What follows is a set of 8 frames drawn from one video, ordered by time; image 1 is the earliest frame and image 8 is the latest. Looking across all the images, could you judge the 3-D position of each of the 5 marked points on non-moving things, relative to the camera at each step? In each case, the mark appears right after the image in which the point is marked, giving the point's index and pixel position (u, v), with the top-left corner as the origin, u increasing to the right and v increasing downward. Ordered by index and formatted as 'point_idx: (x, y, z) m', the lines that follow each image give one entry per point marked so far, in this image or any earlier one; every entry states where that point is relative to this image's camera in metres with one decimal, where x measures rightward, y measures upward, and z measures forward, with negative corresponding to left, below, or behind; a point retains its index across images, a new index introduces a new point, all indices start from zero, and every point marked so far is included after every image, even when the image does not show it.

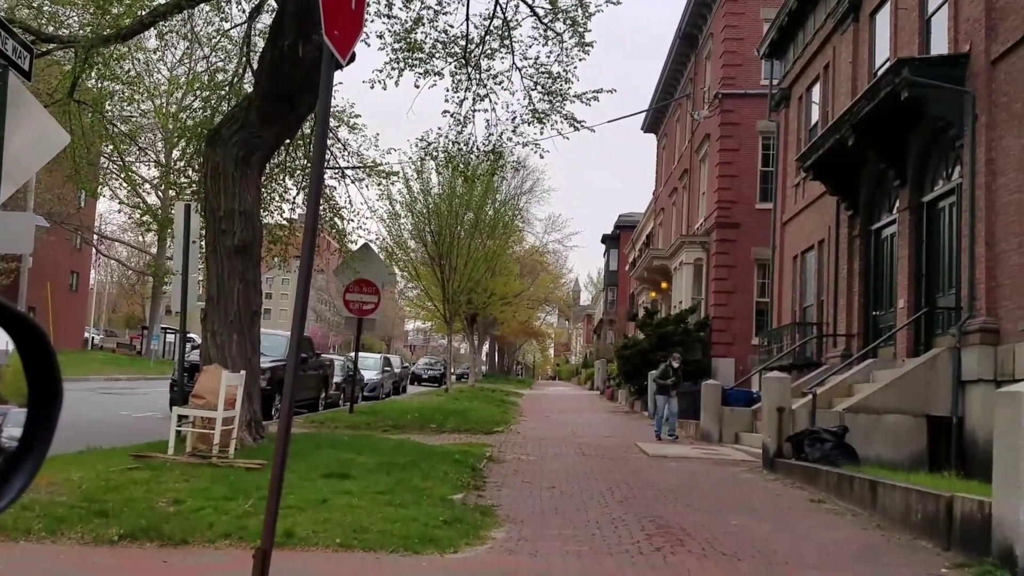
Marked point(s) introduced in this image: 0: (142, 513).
0: (-2.5, -1.5, +6.0) m
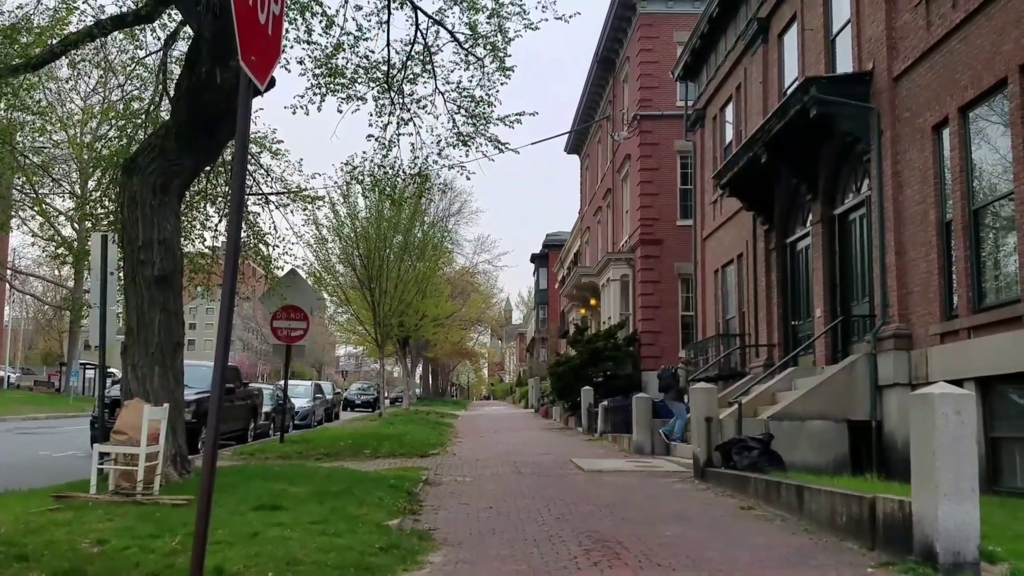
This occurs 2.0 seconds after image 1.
0: (-2.9, -1.7, +5.8) m
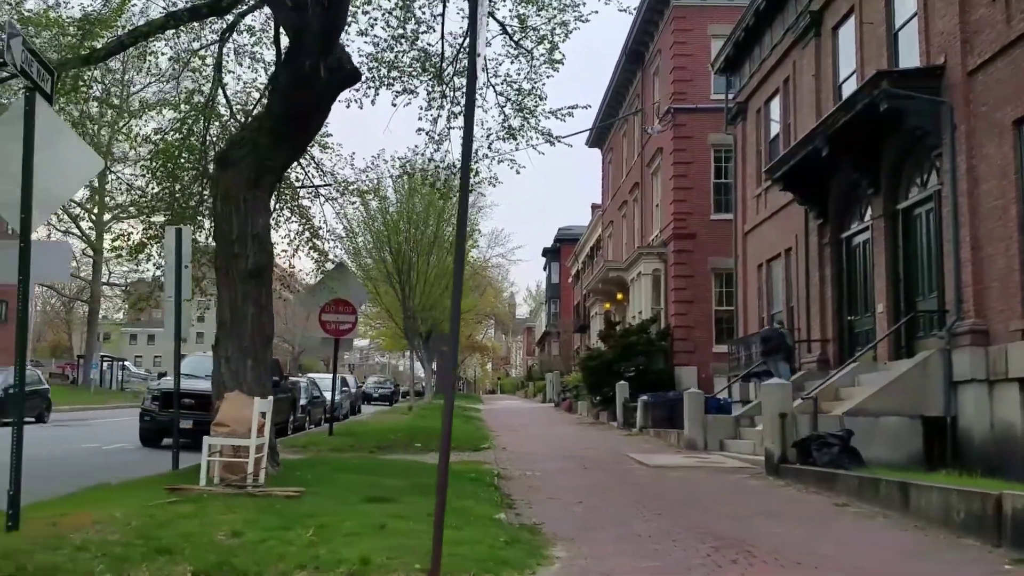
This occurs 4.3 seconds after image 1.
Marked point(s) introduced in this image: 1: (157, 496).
0: (-2.0, -1.7, +5.9) m
1: (-2.9, -1.7, +7.4) m
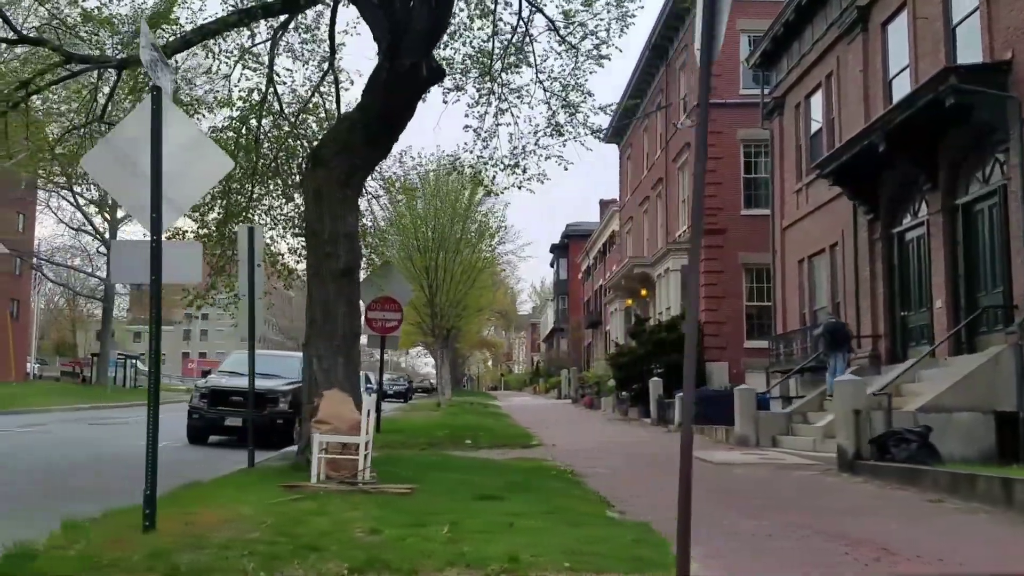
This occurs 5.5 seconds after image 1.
0: (-1.1, -1.7, +5.9) m
1: (-1.9, -1.7, +7.5) m
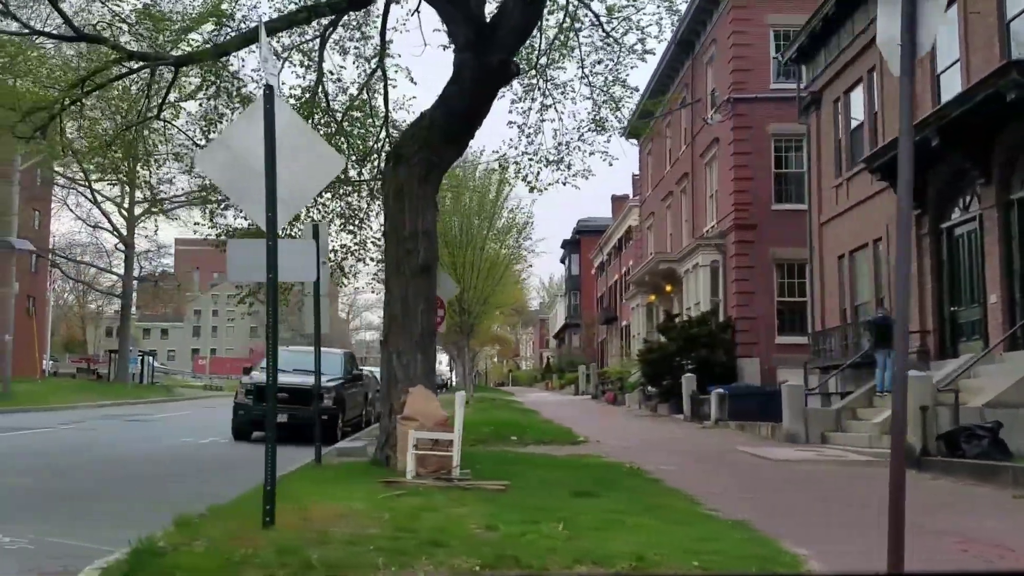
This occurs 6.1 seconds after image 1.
0: (-0.3, -1.7, +5.9) m
1: (-1.1, -1.7, +7.5) m
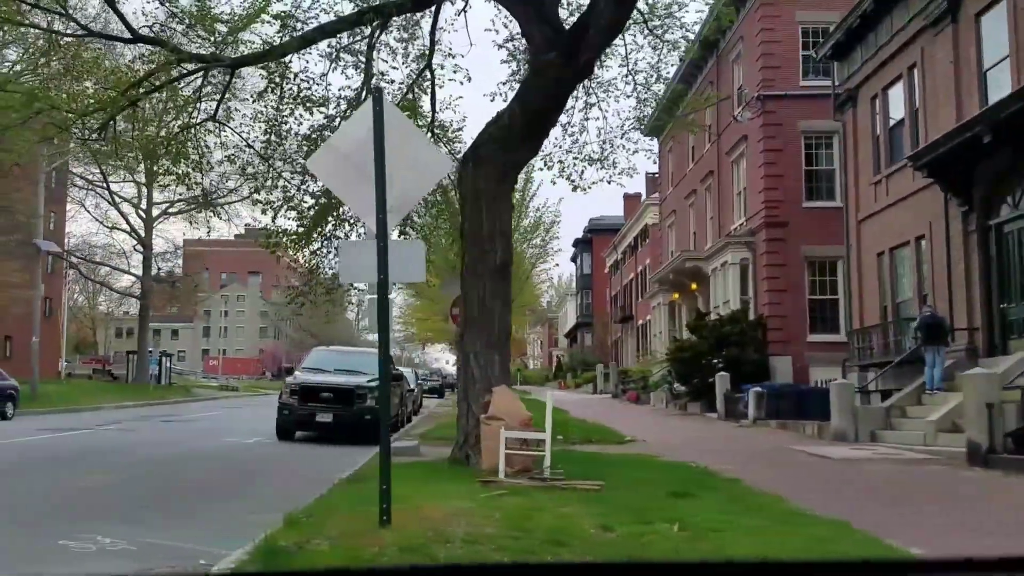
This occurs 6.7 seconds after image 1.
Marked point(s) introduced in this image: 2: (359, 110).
0: (+0.5, -1.7, +5.9) m
1: (-0.3, -1.7, +7.5) m
2: (-1.1, +1.3, +6.6) m
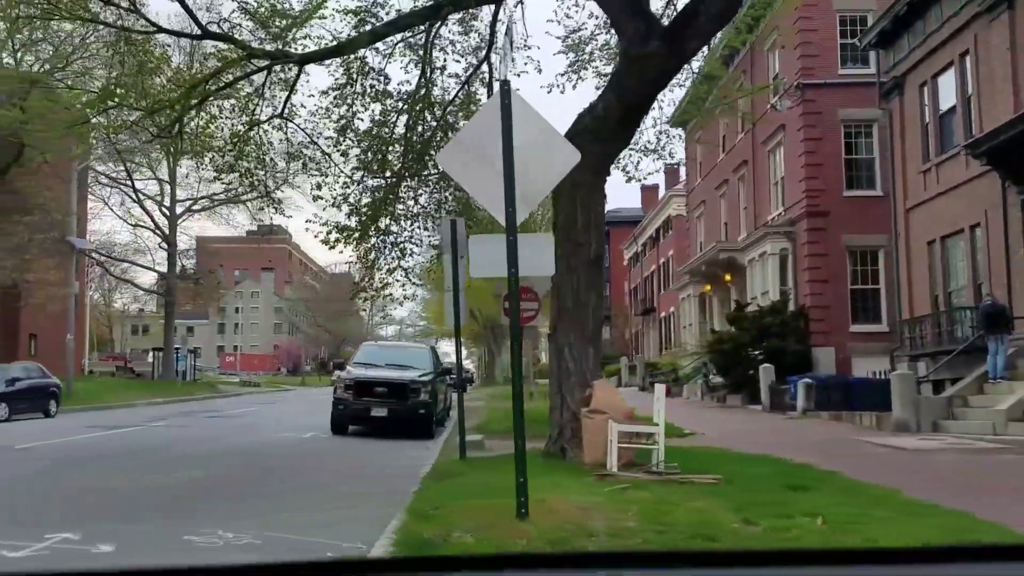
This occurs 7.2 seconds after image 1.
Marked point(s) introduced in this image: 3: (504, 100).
0: (+1.5, -1.6, +5.9) m
1: (+0.7, -1.6, +7.5) m
2: (-0.2, +1.4, +6.5) m
3: (-0.1, +1.4, +6.5) m
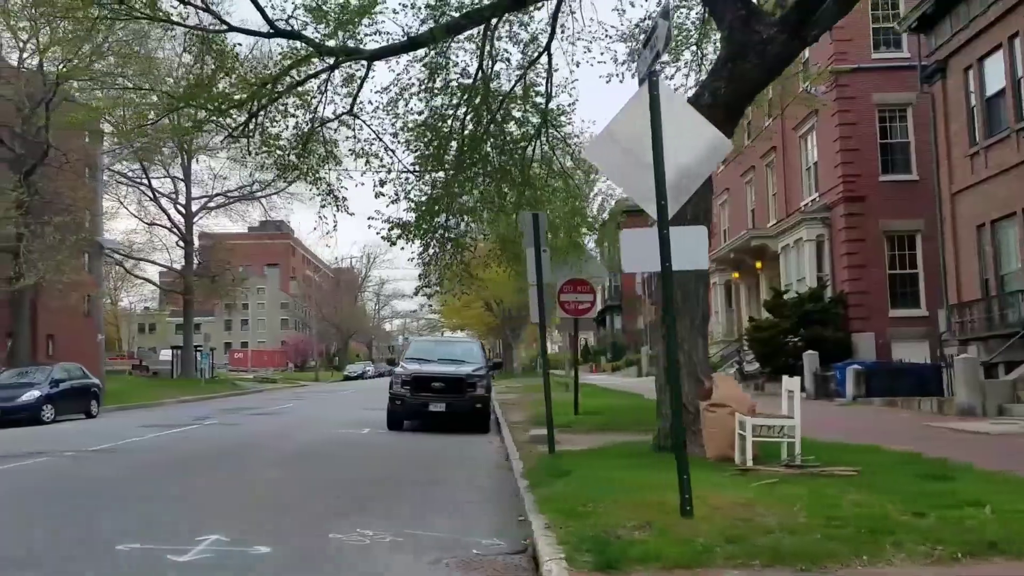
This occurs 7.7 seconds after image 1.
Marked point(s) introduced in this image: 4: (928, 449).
0: (+2.6, -1.6, +5.8) m
1: (+1.8, -1.6, +7.4) m
2: (+0.9, +1.4, +6.5) m
3: (+1.0, +1.4, +6.4) m
4: (+5.5, -2.1, +11.8) m
